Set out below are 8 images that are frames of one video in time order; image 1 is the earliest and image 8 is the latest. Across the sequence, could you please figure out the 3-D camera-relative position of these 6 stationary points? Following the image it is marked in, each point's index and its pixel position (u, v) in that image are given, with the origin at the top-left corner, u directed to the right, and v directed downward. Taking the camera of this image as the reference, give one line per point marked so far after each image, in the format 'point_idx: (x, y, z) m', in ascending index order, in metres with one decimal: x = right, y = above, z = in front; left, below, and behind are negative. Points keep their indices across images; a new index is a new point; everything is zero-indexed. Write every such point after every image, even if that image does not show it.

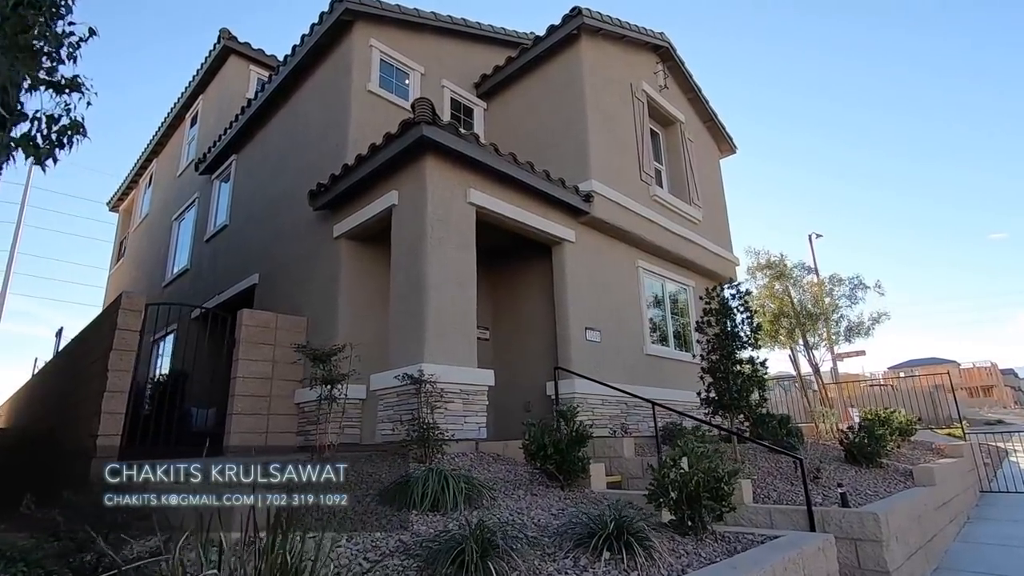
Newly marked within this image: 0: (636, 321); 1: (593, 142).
0: (+2.1, -0.6, +9.9) m
1: (+1.4, +2.4, +9.6) m
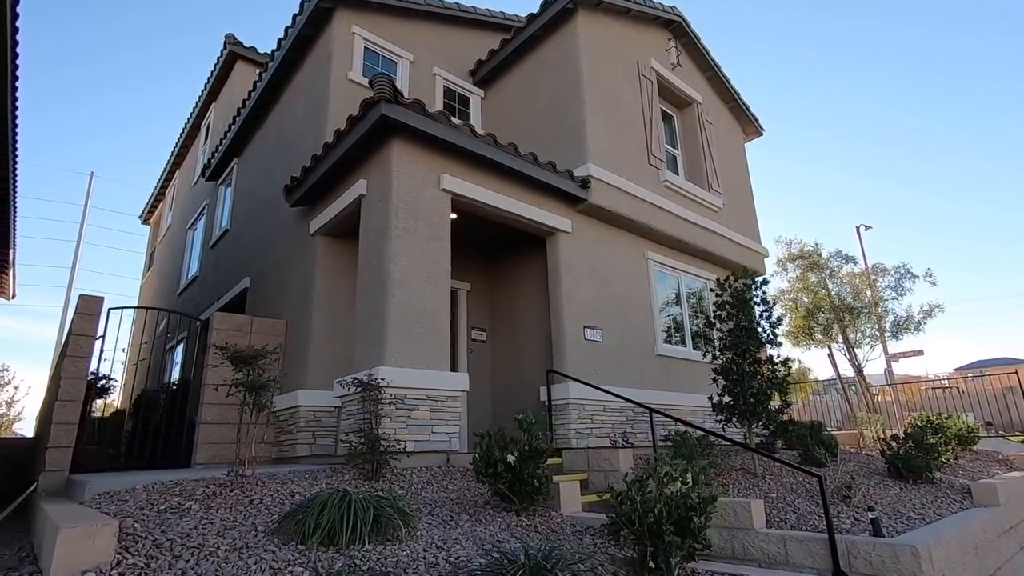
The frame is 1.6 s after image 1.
0: (+2.1, -0.5, +8.9) m
1: (+1.2, +2.5, +8.8) m
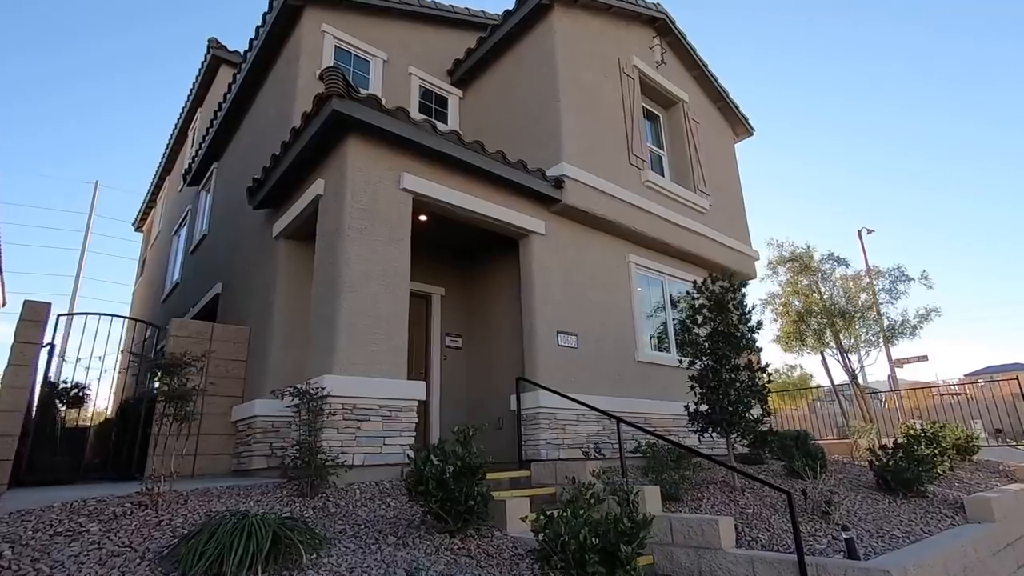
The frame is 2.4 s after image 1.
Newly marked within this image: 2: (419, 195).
0: (+1.7, -0.5, +8.6) m
1: (+0.8, +2.4, +8.4) m
2: (-1.1, +1.1, +6.6) m
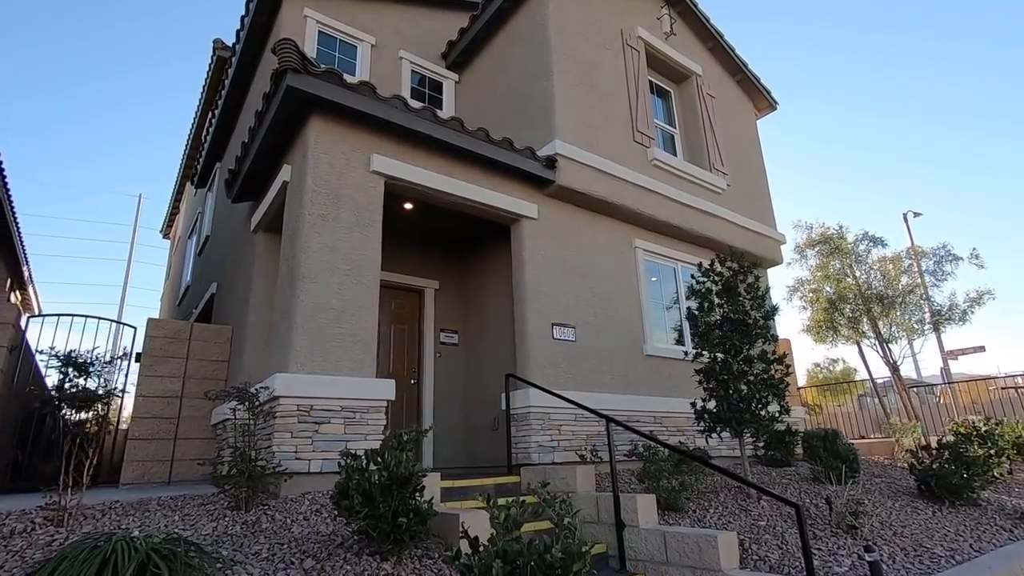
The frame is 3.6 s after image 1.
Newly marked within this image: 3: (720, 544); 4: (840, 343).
0: (+1.6, -0.4, +7.9) m
1: (+0.7, +2.6, +7.8) m
2: (-1.3, +1.2, +6.1) m
3: (+1.5, -1.8, +4.0) m
4: (+6.1, -1.0, +10.8) m
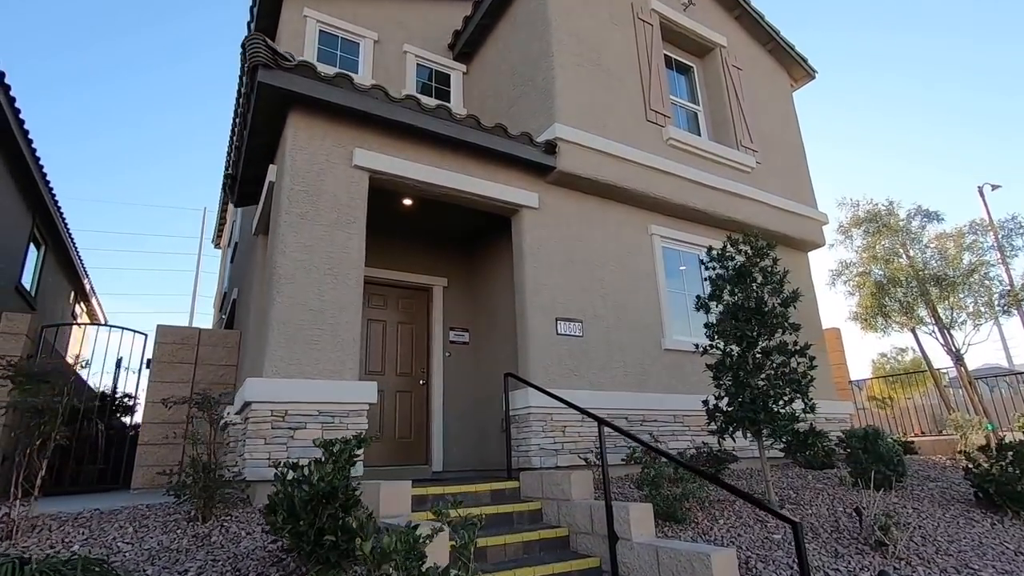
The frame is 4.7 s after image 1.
0: (+1.7, -0.2, +7.3) m
1: (+0.7, +2.7, +7.4) m
2: (-1.4, +1.2, +5.9) m
3: (+1.2, -1.7, +3.5) m
4: (+6.5, -0.7, +9.8) m
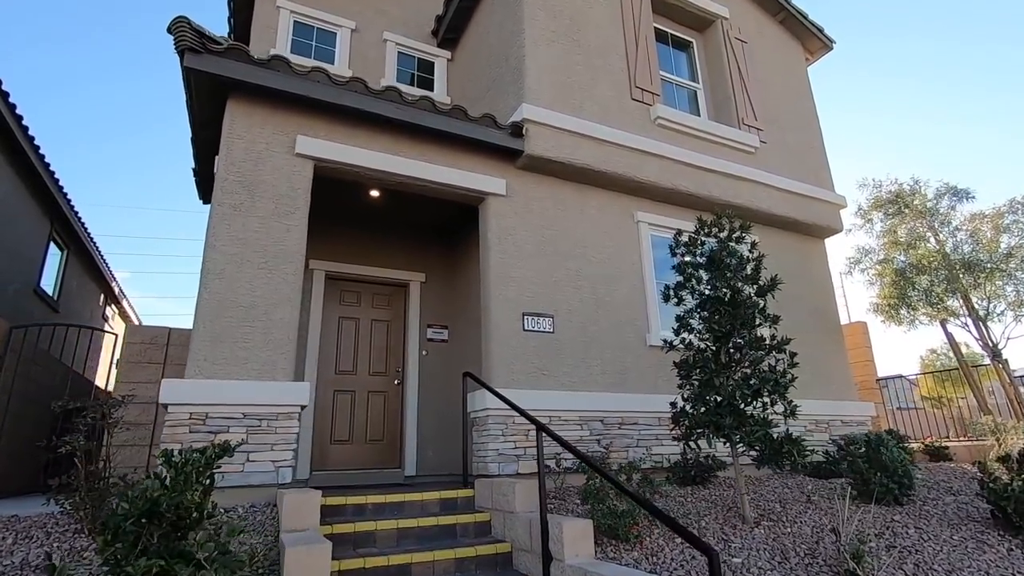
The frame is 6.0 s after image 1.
0: (+1.4, -0.1, +6.8) m
1: (+0.3, +2.8, +6.9) m
2: (-1.9, +1.2, +5.5) m
3: (+0.6, -1.6, +3.0) m
4: (+6.3, -0.6, +8.8) m
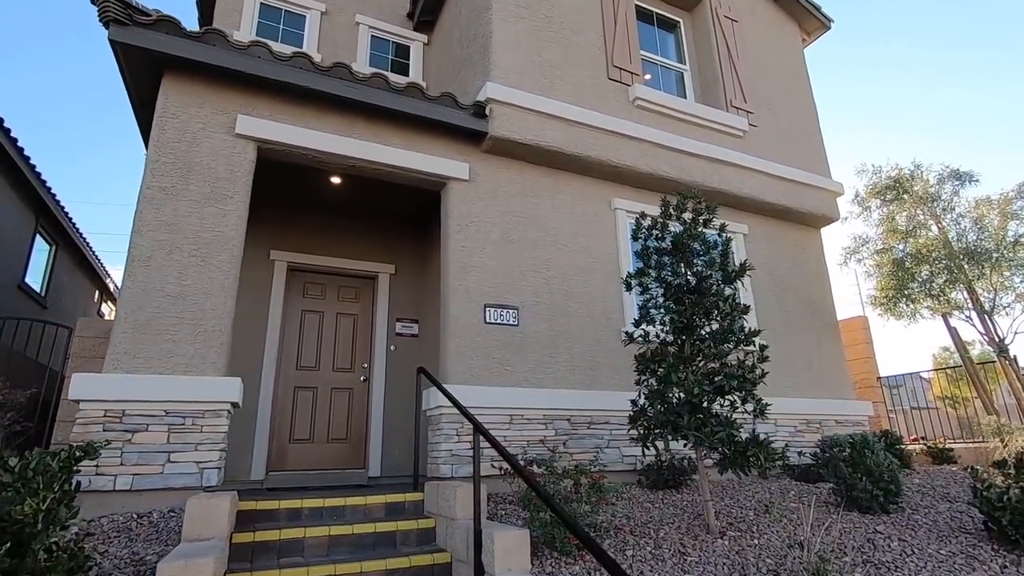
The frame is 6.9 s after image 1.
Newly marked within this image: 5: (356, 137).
0: (+1.0, 0.0, +6.4) m
1: (-0.1, +2.9, +6.5) m
2: (-2.3, +1.3, +5.2) m
3: (+0.2, -1.5, +2.6) m
4: (+6.0, -0.4, +8.3) m
5: (-1.5, +1.5, +5.6) m
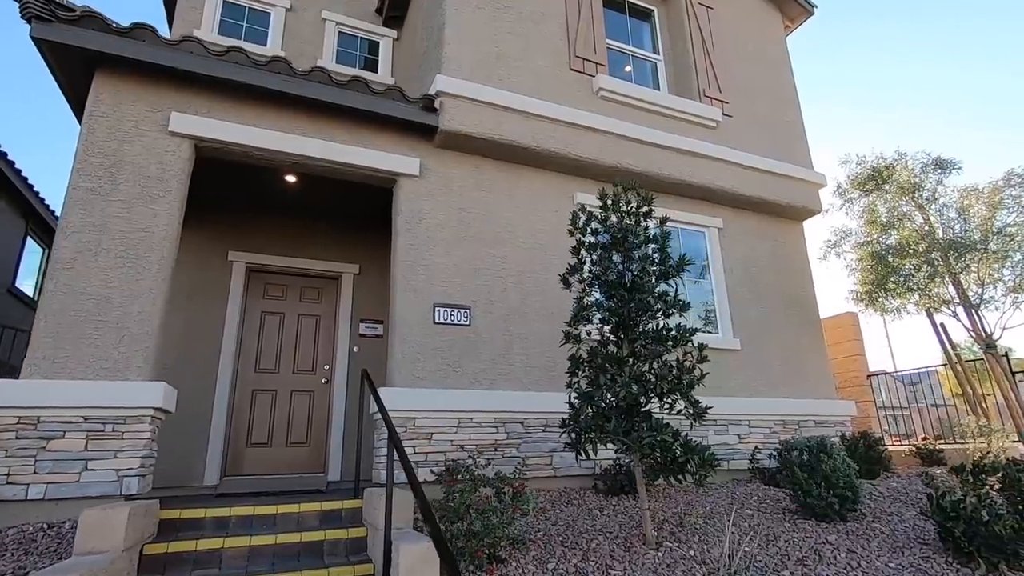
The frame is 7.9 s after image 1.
0: (+0.5, 0.0, +6.1) m
1: (-0.6, +2.9, +6.3) m
2: (-2.8, +1.3, +5.1) m
3: (-0.4, -1.5, +2.4) m
4: (+5.6, -0.4, +7.9) m
5: (-2.0, +1.5, +5.5) m
